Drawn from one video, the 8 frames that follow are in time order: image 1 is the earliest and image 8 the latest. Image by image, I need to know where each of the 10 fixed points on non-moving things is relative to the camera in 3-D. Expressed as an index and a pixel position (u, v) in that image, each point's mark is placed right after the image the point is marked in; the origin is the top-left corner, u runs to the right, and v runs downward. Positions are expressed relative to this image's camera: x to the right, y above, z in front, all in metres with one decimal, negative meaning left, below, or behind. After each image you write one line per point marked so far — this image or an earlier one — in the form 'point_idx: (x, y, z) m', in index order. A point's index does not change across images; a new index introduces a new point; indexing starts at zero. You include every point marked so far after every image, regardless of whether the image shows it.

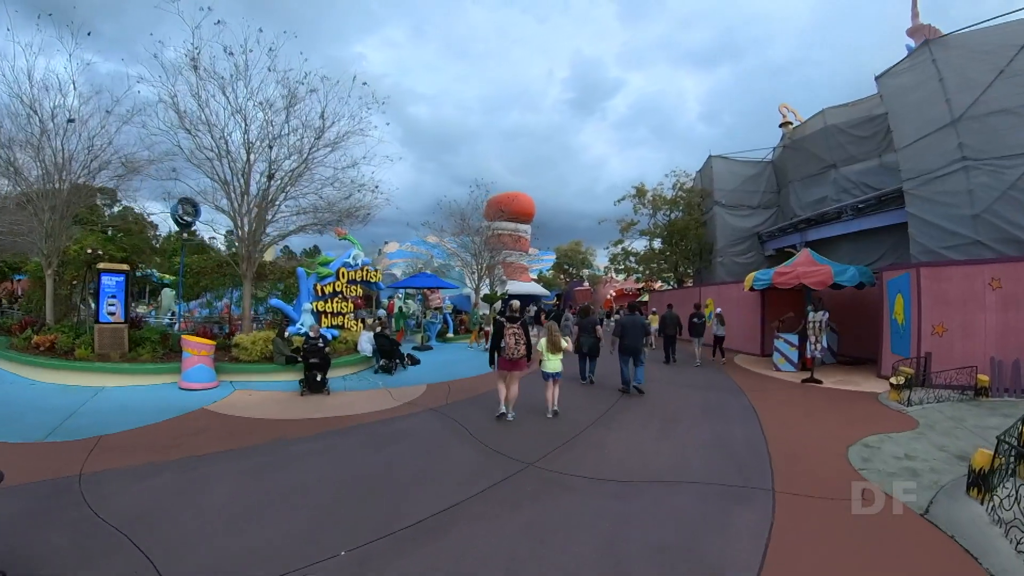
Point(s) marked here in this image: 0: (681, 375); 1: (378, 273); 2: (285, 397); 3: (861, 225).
0: (+2.7, -1.3, +10.1) m
1: (-3.0, +0.3, +13.5) m
2: (-3.5, -1.7, +9.1) m
3: (+8.1, +1.5, +13.9) m
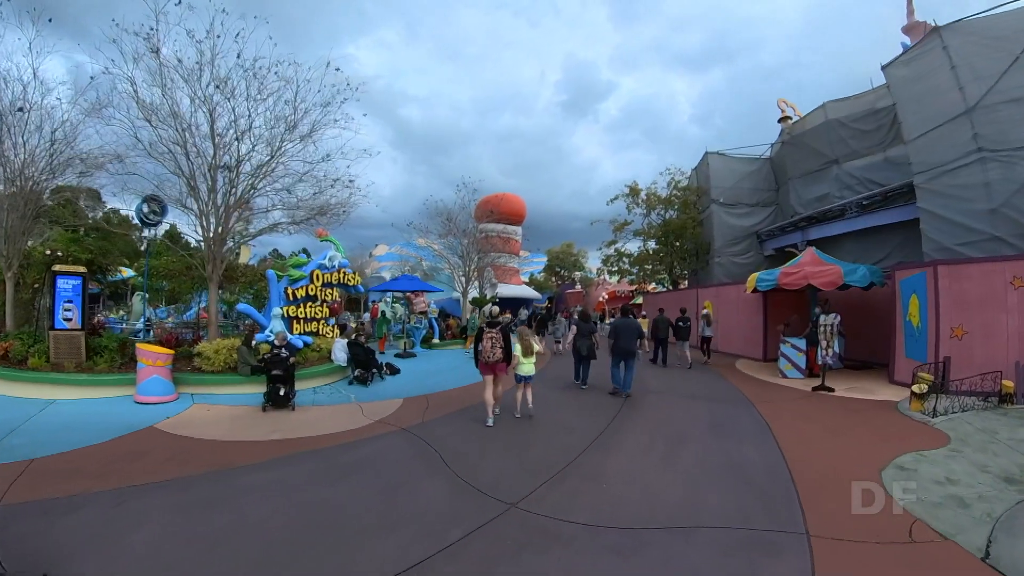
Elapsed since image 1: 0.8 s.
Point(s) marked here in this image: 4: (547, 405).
0: (+2.5, -1.3, +9.3) m
1: (-3.3, +0.2, +12.6) m
2: (-3.7, -1.8, +8.2) m
3: (+7.8, +1.4, +13.2) m
4: (+0.4, -1.4, +7.9) m
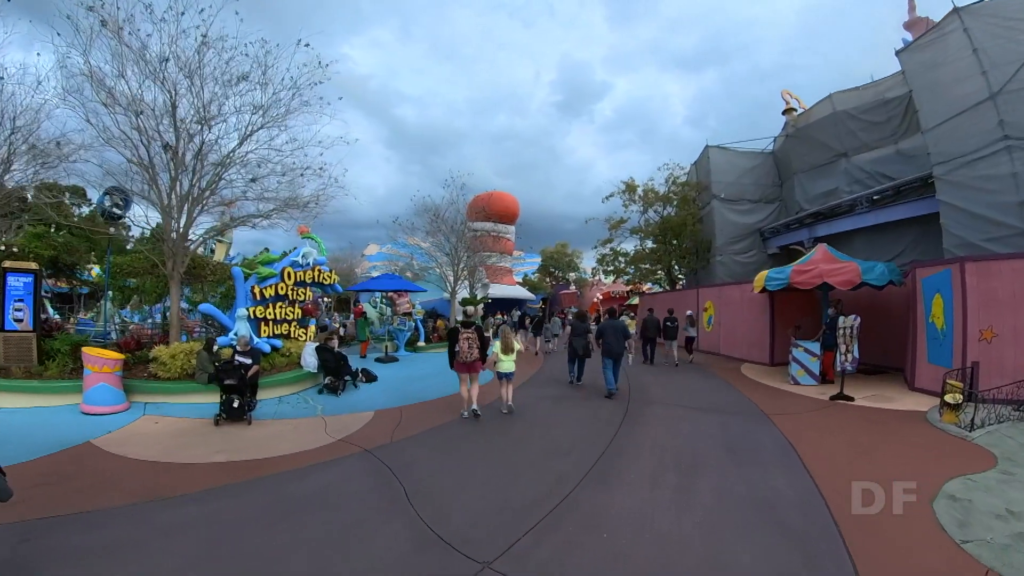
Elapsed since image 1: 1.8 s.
0: (+2.3, -1.3, +8.5) m
1: (-3.5, +0.3, +11.7) m
2: (-3.8, -1.7, +7.3) m
3: (+7.6, +1.4, +12.4) m
4: (+0.2, -1.4, +7.0) m
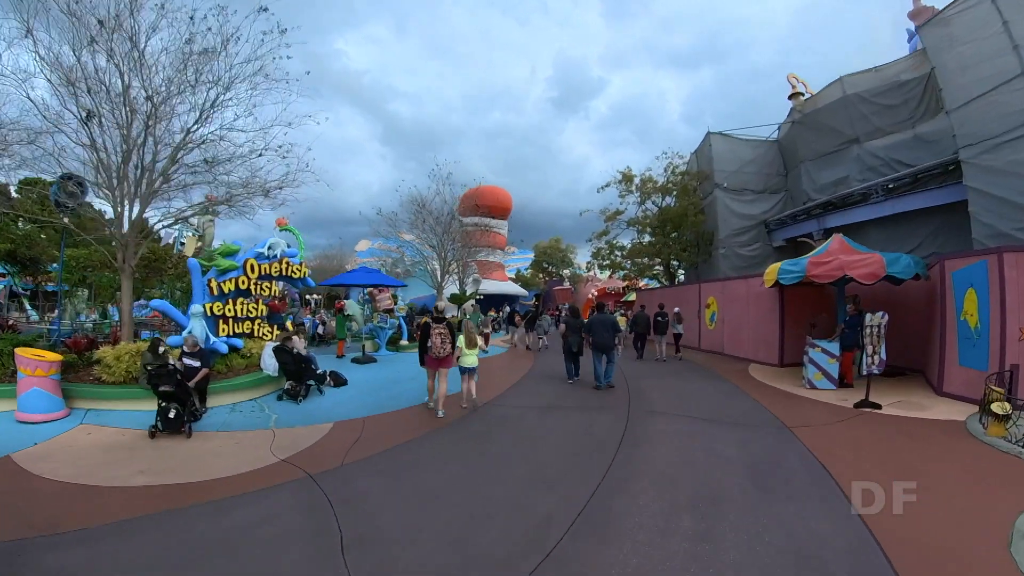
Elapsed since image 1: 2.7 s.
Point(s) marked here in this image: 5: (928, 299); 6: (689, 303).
0: (+2.1, -1.2, +7.6) m
1: (-3.7, +0.4, +10.7) m
2: (-4.0, -1.7, +6.3) m
3: (+7.3, +1.5, +11.5) m
4: (0.0, -1.3, +6.0) m
5: (+6.6, -0.2, +9.7) m
6: (+4.2, -0.4, +14.2) m
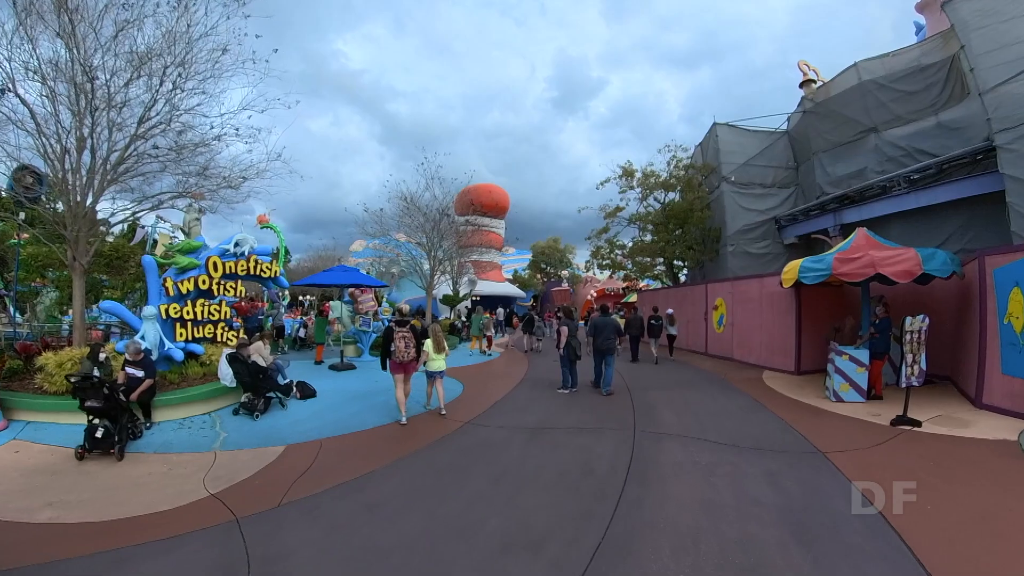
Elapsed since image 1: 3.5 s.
0: (+1.9, -1.2, +6.7) m
1: (-3.9, +0.4, +9.8) m
2: (-4.2, -1.7, +5.4) m
3: (+7.2, +1.5, +10.6) m
4: (-0.1, -1.3, +5.1) m
5: (+6.5, -0.2, +8.8) m
6: (+4.1, -0.4, +13.3) m
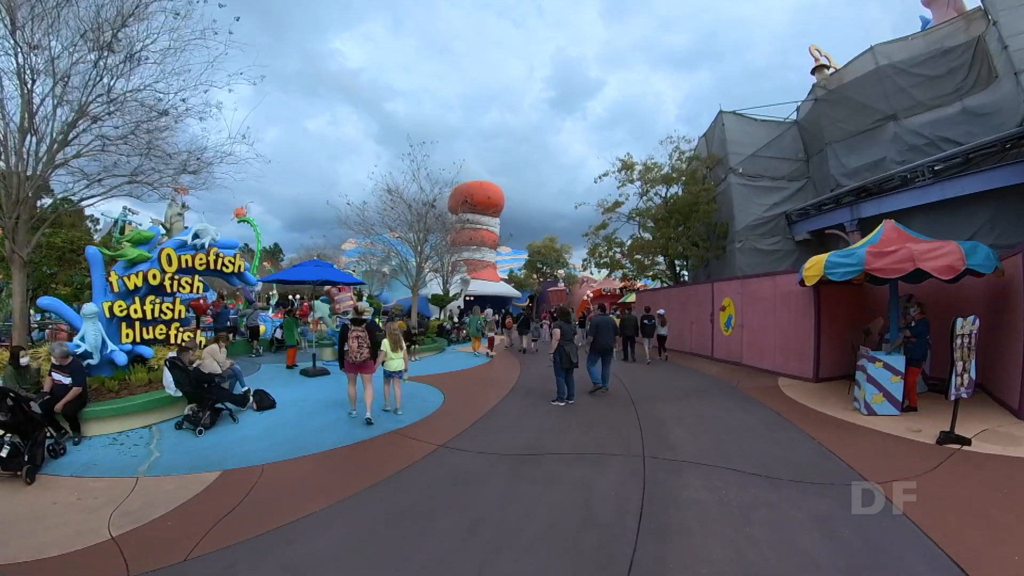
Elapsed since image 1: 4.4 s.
0: (+1.8, -1.2, +5.8) m
1: (-4.0, +0.4, +8.9) m
2: (-4.3, -1.6, +4.5) m
3: (+7.0, +1.5, +9.8) m
4: (-0.2, -1.3, +4.2) m
5: (+6.3, -0.2, +7.9) m
6: (+3.9, -0.4, +12.4) m
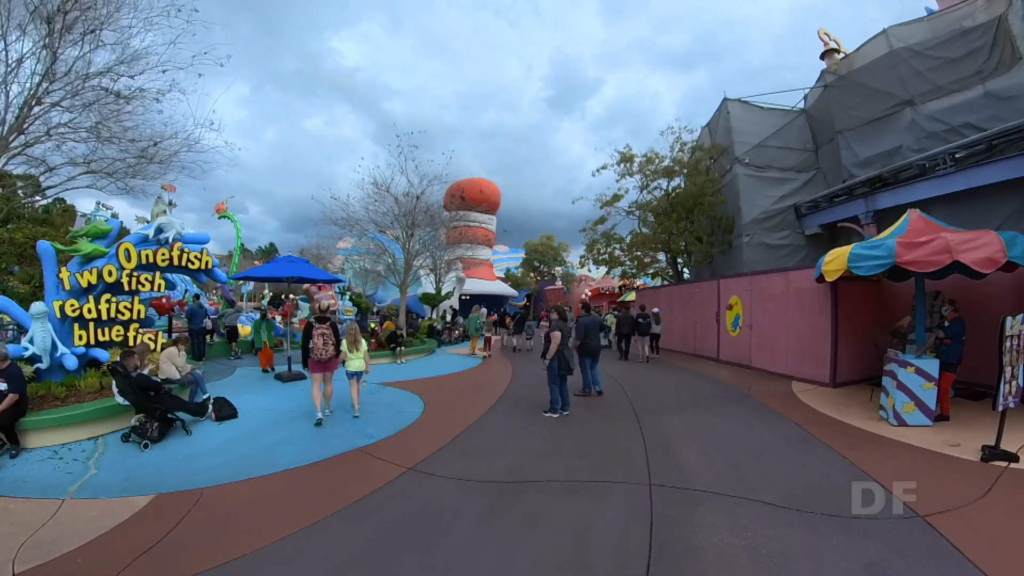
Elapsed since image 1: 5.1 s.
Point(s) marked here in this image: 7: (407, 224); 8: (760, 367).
0: (+1.7, -1.2, +5.1) m
1: (-4.2, +0.4, +8.2) m
2: (-4.4, -1.6, +3.8) m
3: (+6.9, +1.6, +9.1) m
4: (-0.4, -1.3, +3.6) m
5: (+6.2, -0.1, +7.3) m
6: (+3.8, -0.3, +11.8) m
7: (-3.0, +1.8, +17.4) m
8: (+3.8, -1.2, +9.2) m
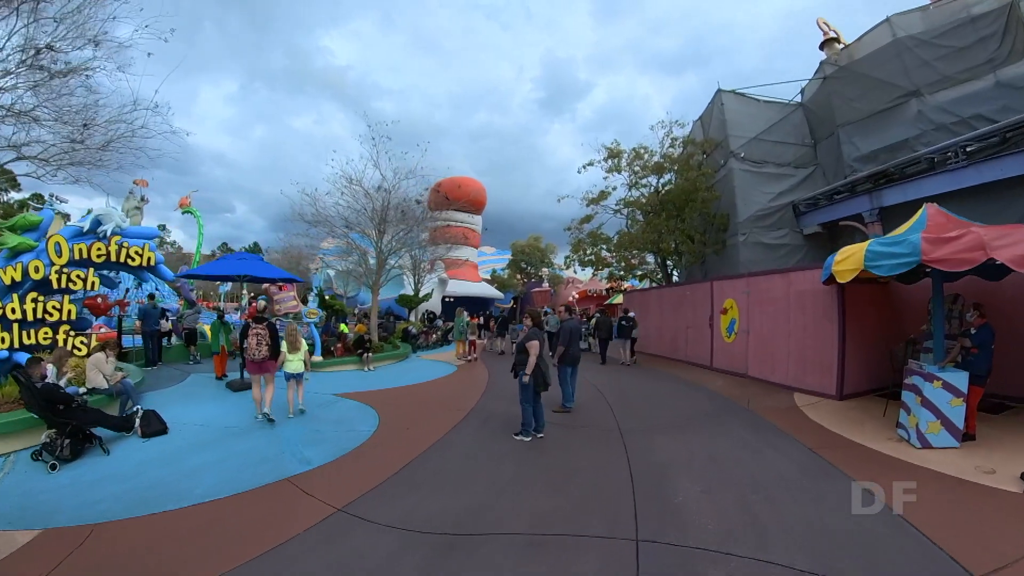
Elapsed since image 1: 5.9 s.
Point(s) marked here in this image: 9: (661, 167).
0: (+1.4, -1.2, +4.4) m
1: (-4.5, +0.4, +7.4) m
2: (-4.6, -1.6, +2.9) m
3: (+6.6, +1.6, +8.4) m
4: (-0.6, -1.2, +2.8) m
5: (+5.9, -0.1, +6.6) m
6: (+3.4, -0.4, +11.0) m
7: (-3.5, +1.8, +16.6) m
8: (+3.5, -1.3, +8.5) m
9: (+3.2, +2.6, +13.1) m
